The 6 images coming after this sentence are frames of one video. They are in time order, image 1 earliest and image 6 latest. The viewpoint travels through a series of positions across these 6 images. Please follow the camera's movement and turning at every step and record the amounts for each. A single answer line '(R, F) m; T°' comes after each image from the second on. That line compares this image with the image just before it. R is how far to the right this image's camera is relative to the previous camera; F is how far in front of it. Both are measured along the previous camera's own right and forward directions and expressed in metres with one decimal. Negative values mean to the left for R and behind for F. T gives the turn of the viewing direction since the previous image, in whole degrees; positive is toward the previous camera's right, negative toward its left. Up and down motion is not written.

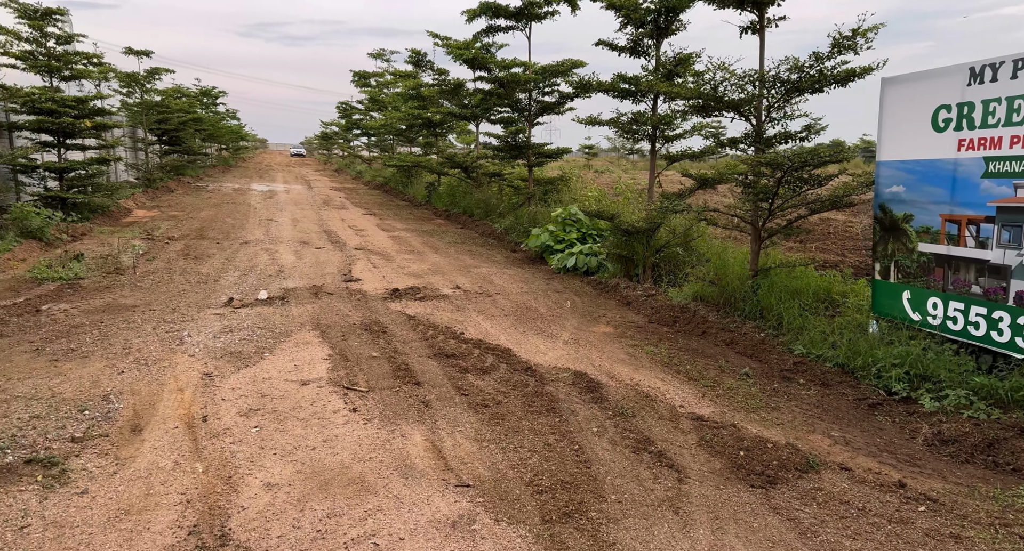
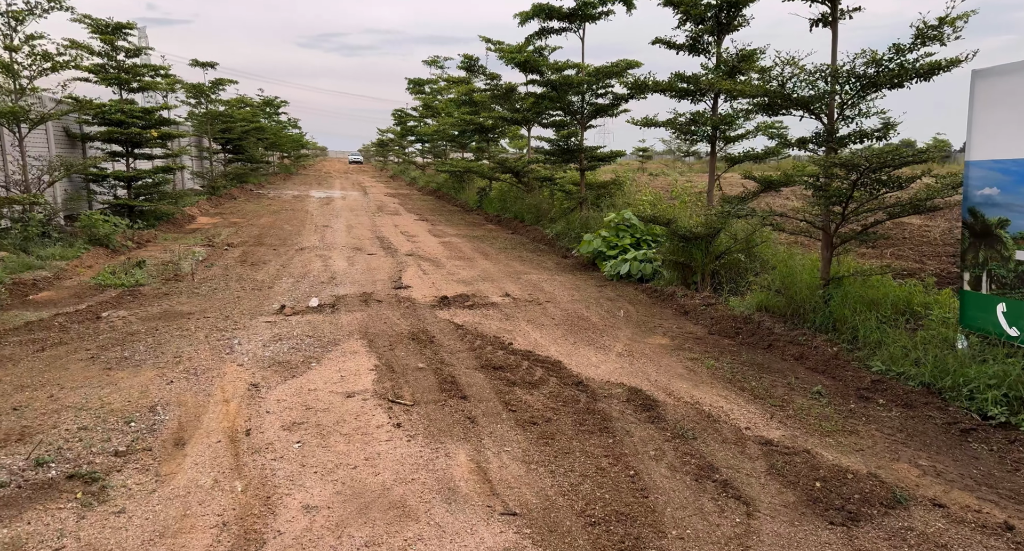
(0.0, +0.2) m; -5°
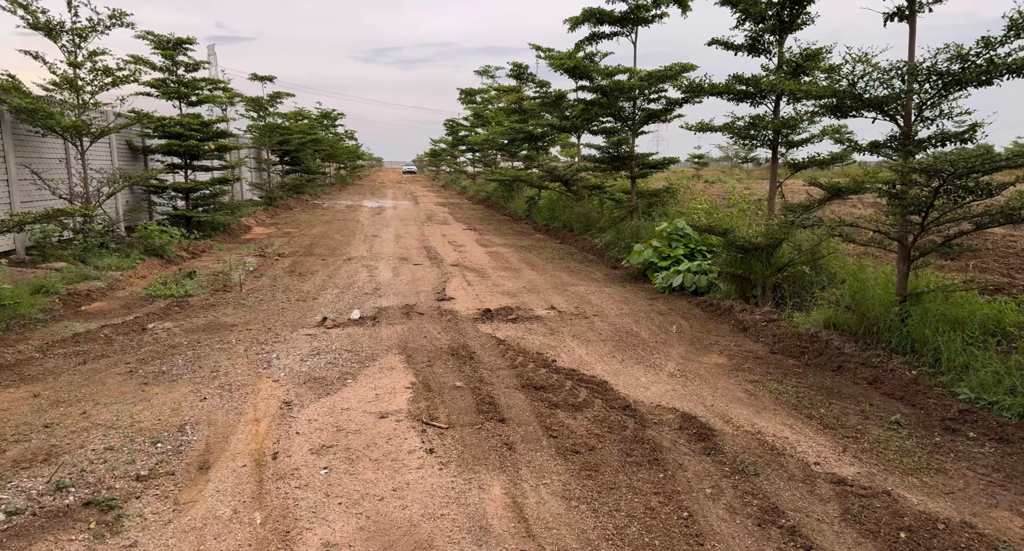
(+0.1, +0.3) m; -4°
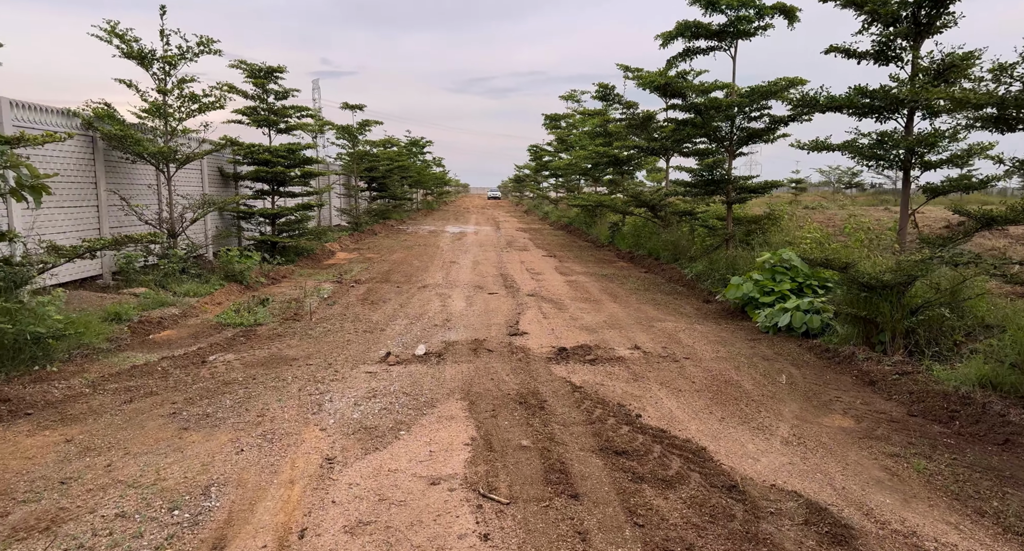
(0.0, +0.7) m; -7°
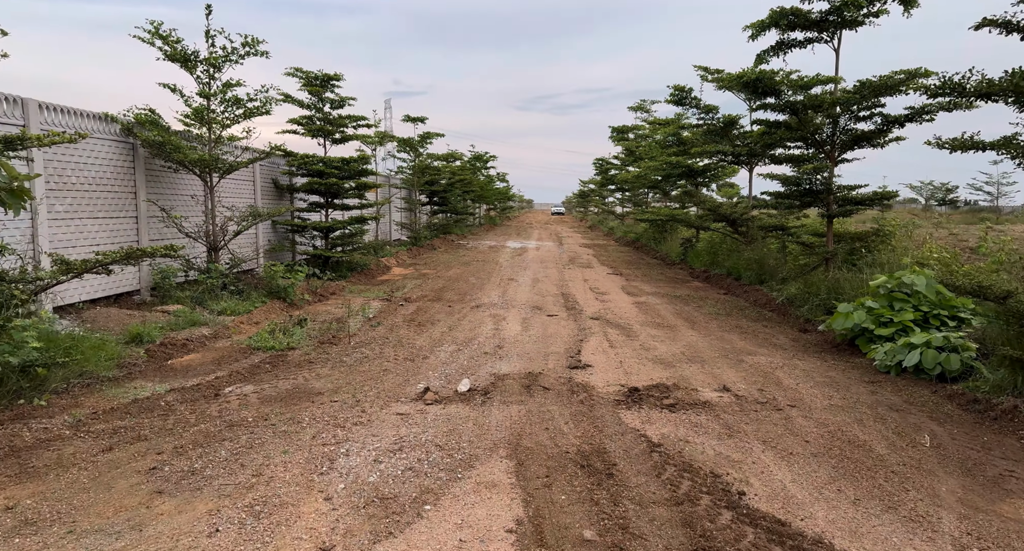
(0.0, +1.1) m; -5°
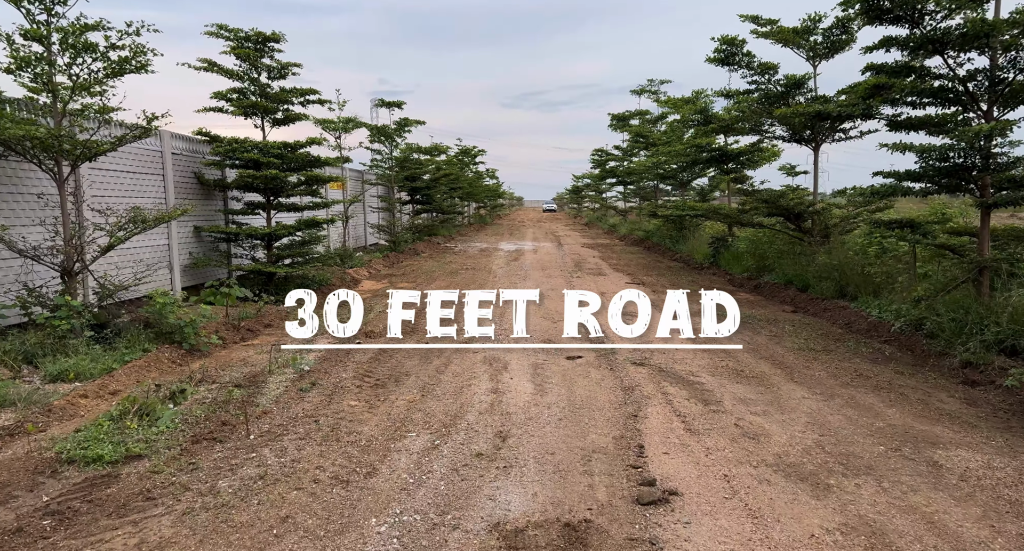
(-0.1, +3.2) m; +1°
